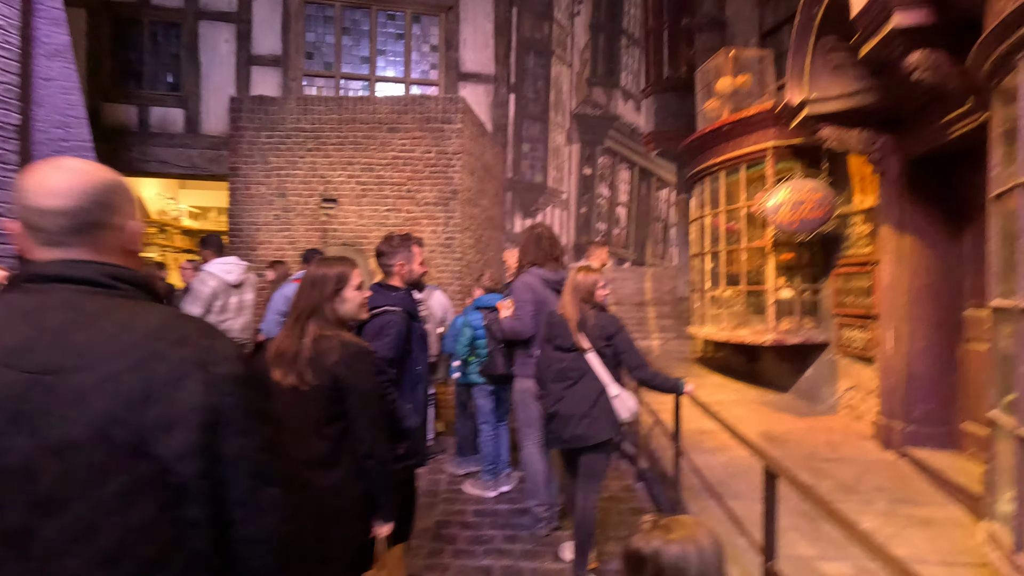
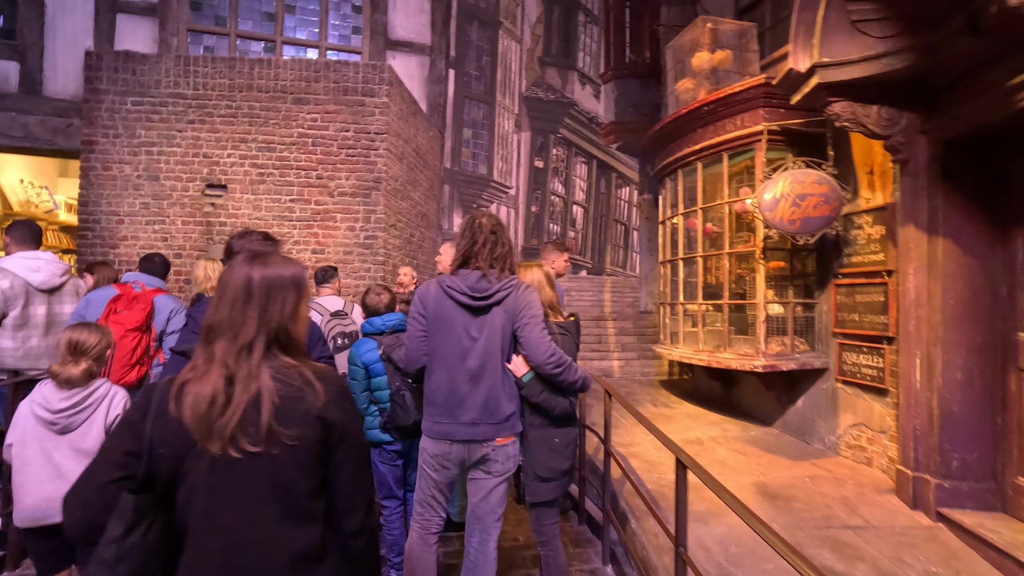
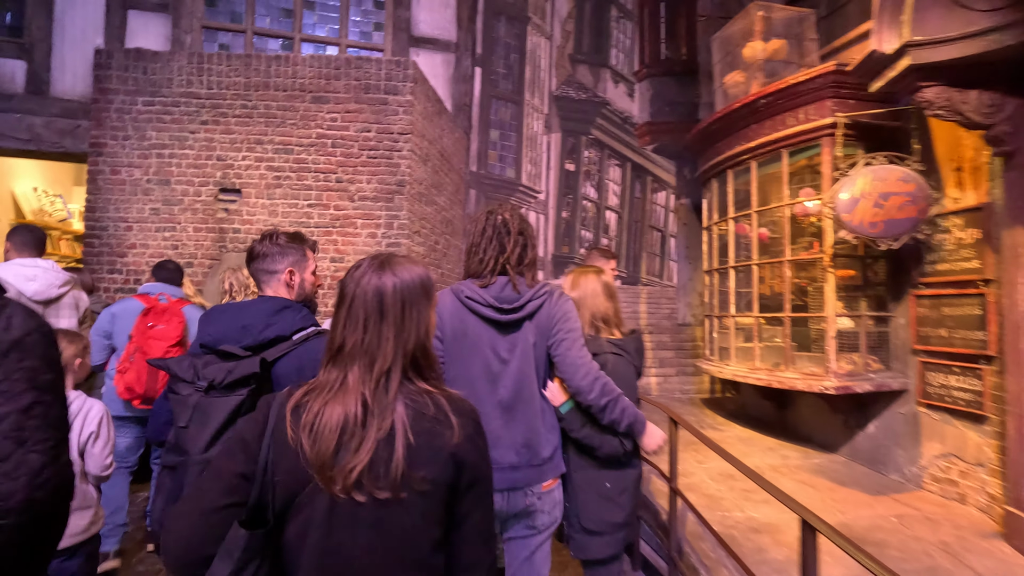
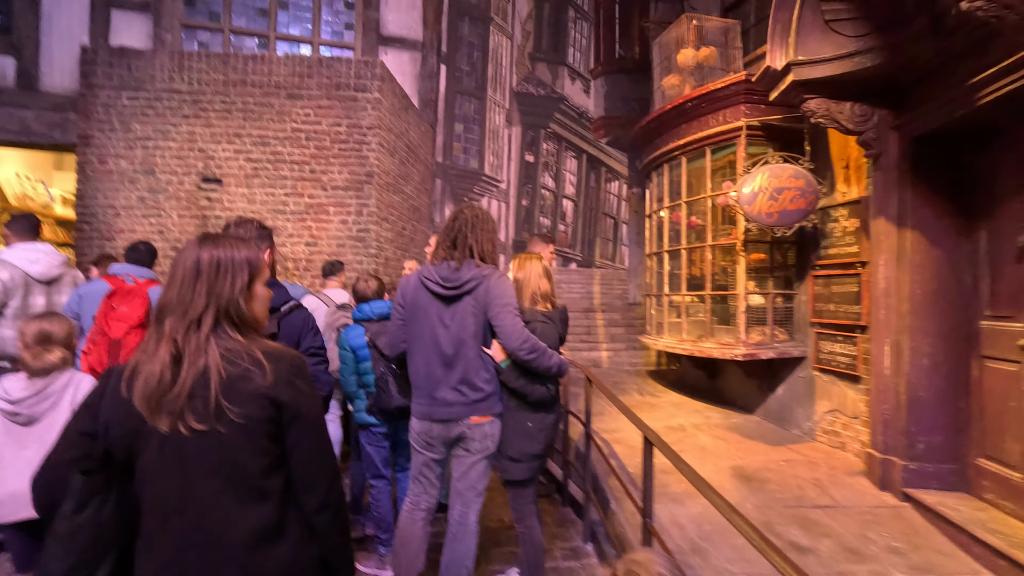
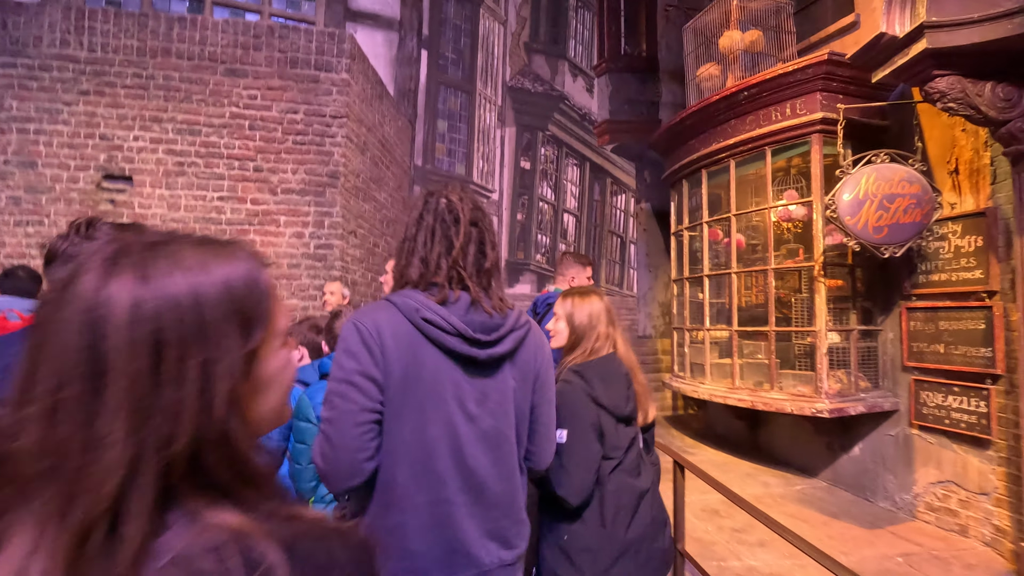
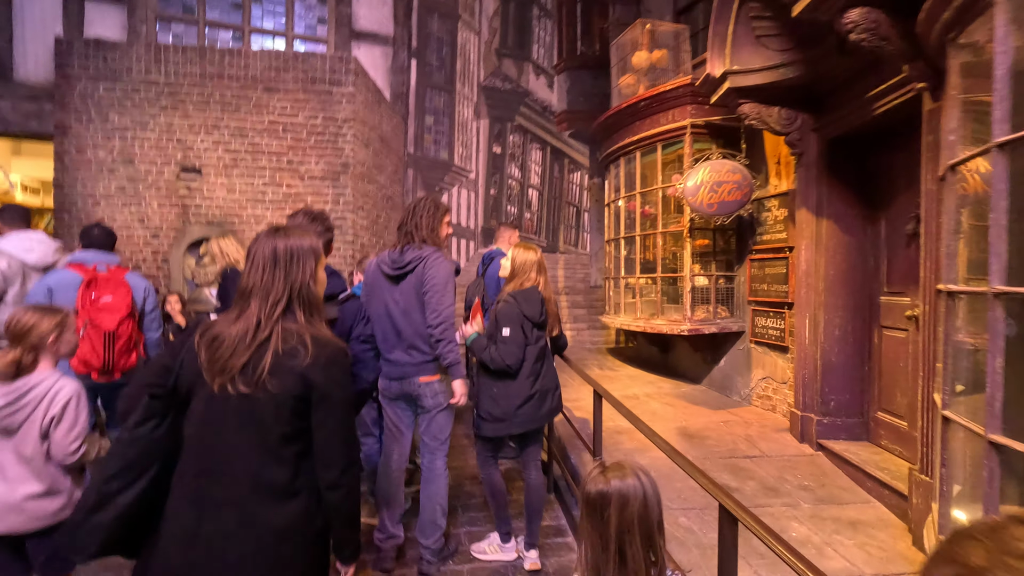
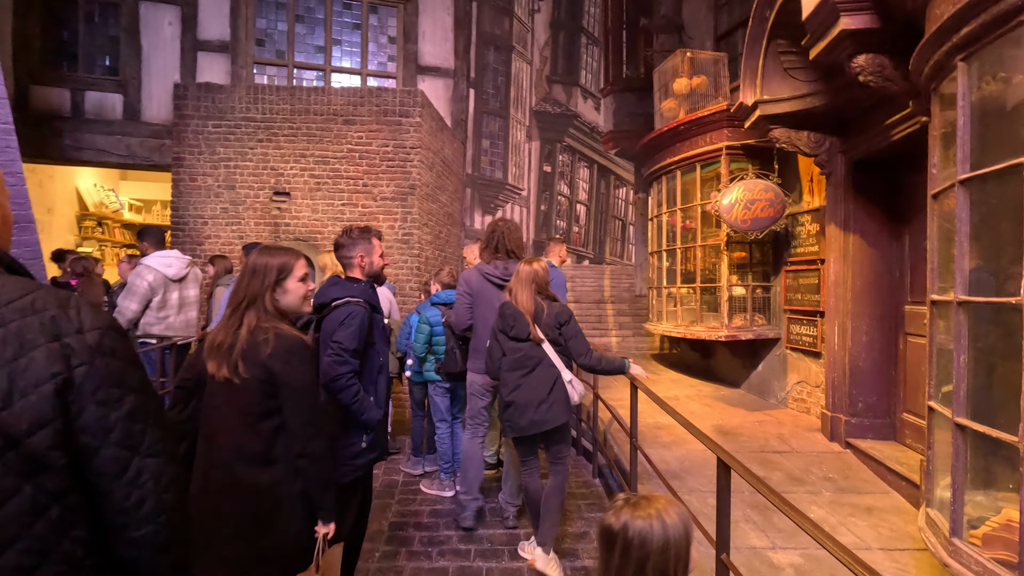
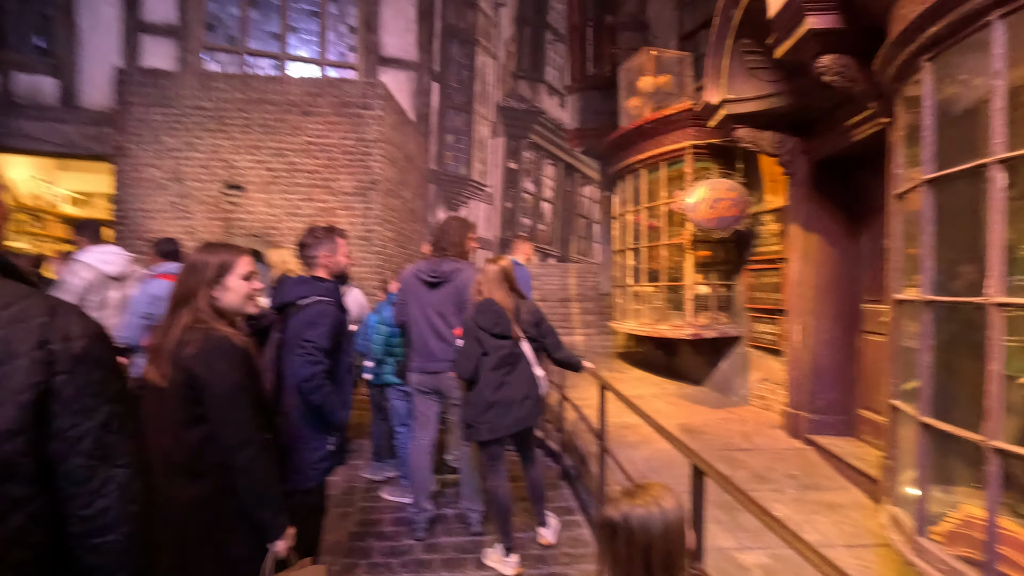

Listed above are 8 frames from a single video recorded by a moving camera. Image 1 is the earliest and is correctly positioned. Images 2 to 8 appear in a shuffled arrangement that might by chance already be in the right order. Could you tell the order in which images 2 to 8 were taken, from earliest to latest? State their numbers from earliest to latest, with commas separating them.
7, 8, 6, 4, 2, 3, 5
